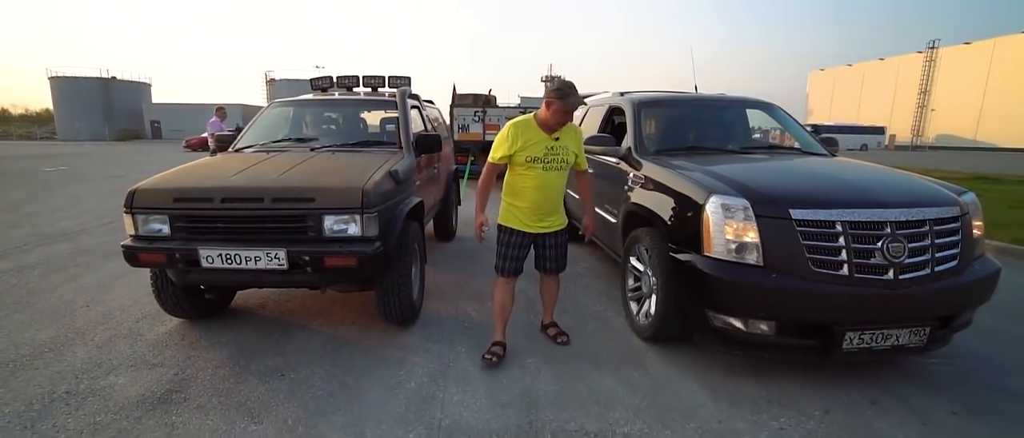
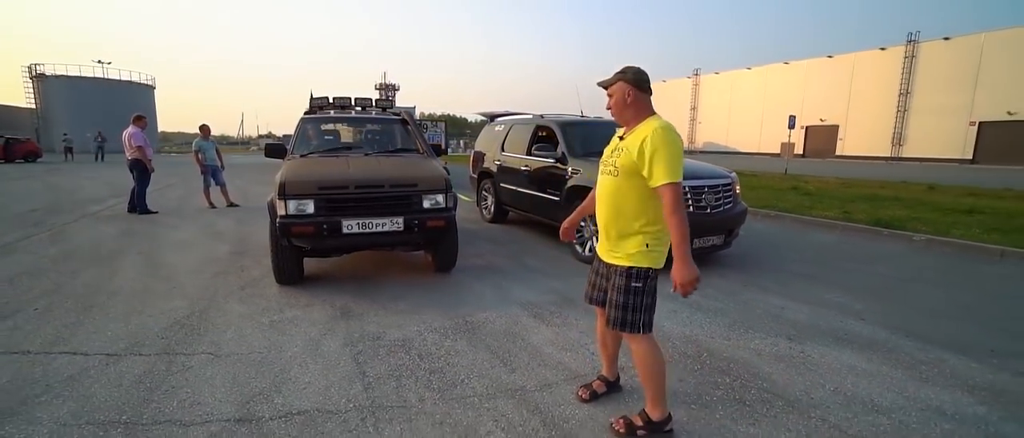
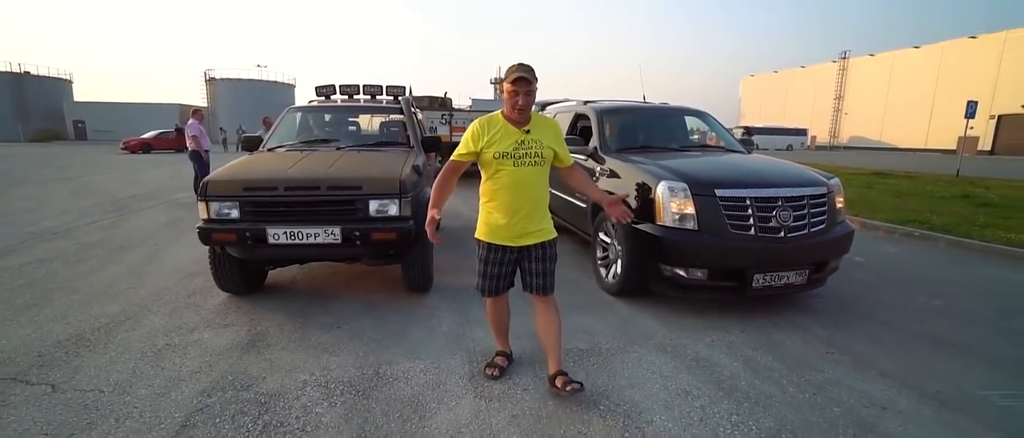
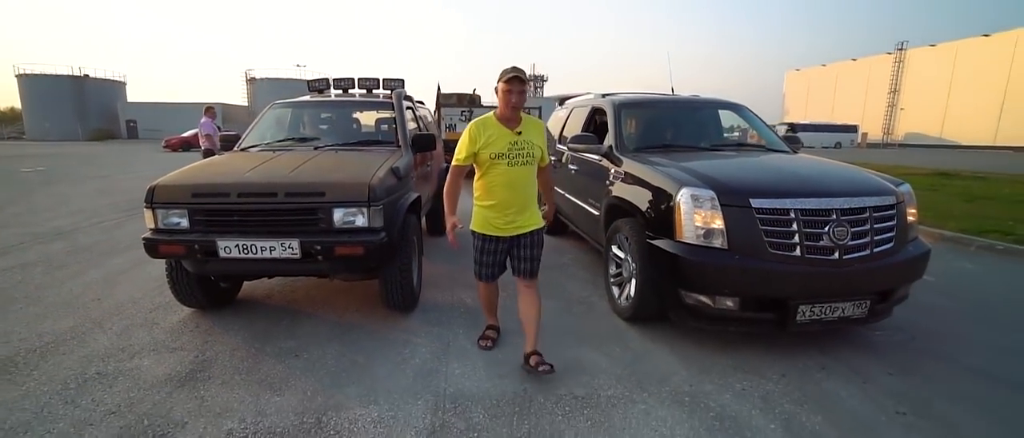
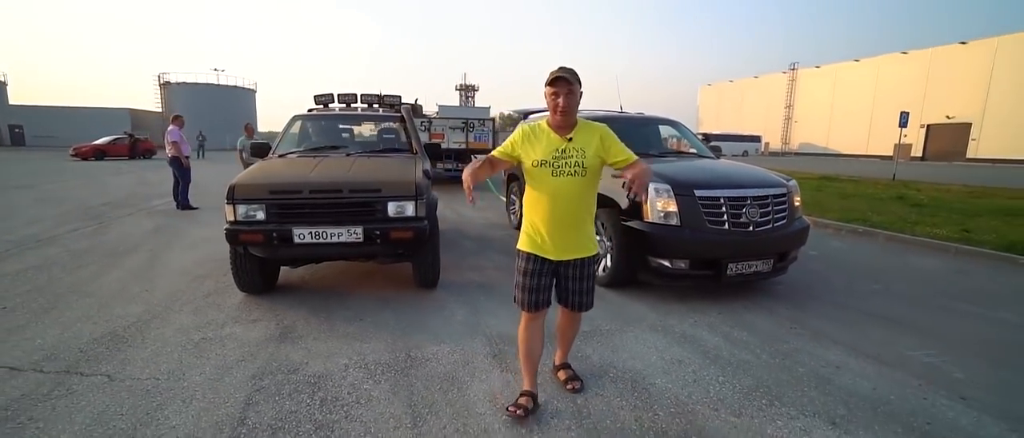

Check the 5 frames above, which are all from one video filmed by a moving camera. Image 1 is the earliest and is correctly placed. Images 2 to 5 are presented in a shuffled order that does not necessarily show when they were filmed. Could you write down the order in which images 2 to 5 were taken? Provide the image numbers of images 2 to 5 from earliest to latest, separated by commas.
4, 3, 5, 2
